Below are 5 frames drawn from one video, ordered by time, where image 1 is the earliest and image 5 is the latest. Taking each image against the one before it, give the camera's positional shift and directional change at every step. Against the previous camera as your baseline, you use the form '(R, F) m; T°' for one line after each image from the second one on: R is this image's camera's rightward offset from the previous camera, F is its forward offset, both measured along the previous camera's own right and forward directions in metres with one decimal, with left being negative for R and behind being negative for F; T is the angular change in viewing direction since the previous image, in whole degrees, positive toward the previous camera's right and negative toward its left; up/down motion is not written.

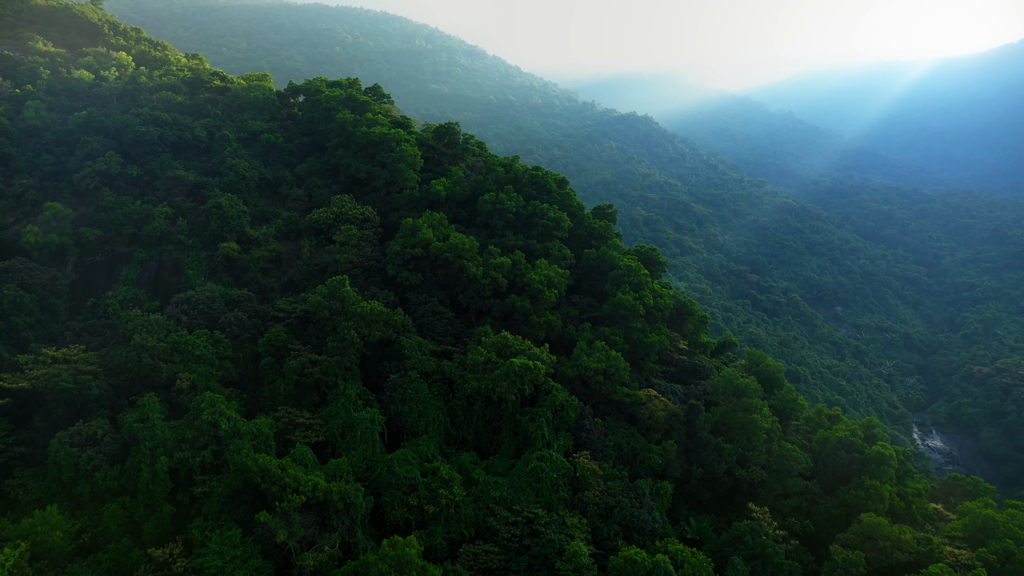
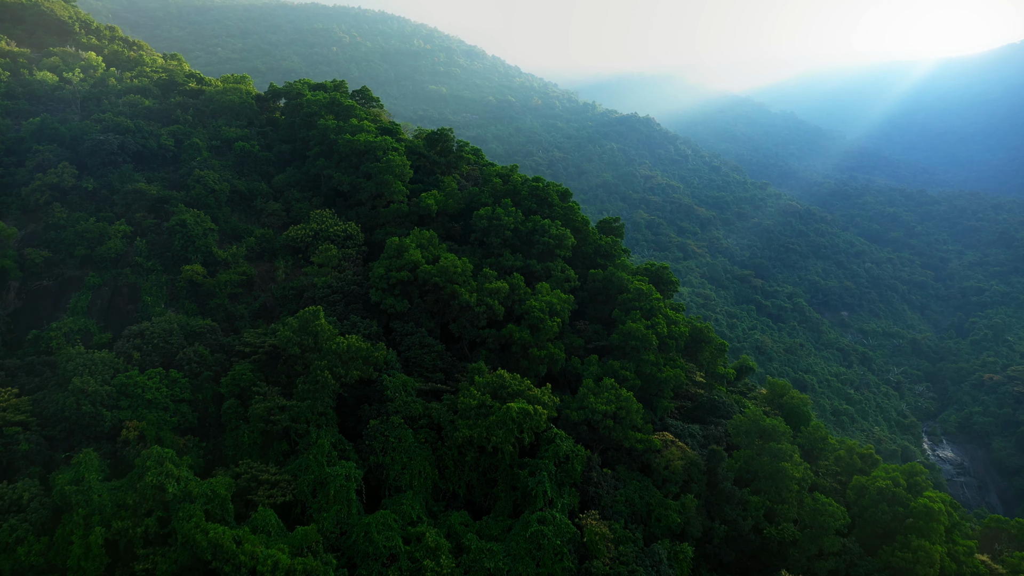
(+0.1, +2.3) m; 0°
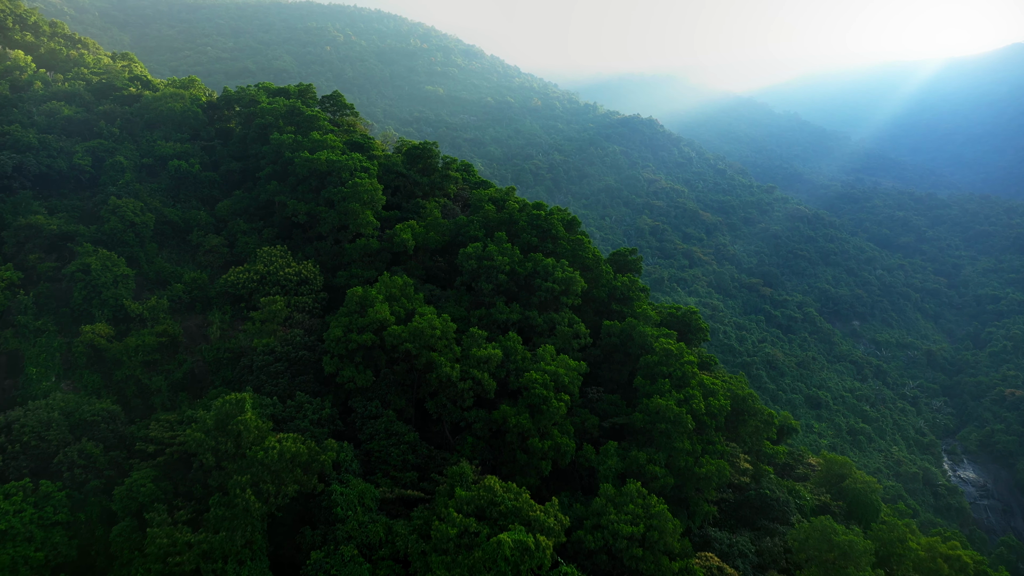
(+0.1, +4.4) m; 0°
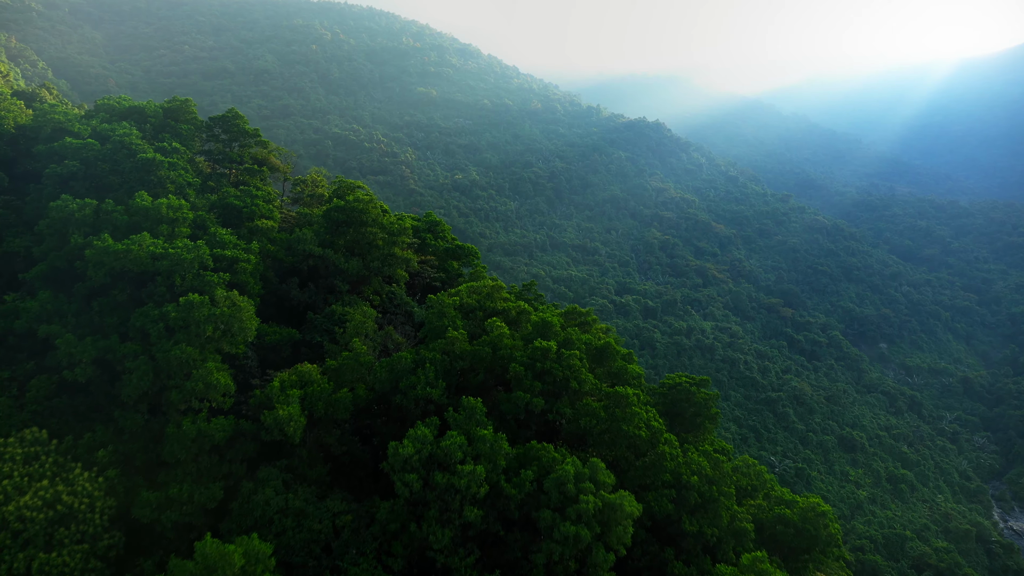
(+0.2, +9.1) m; 0°
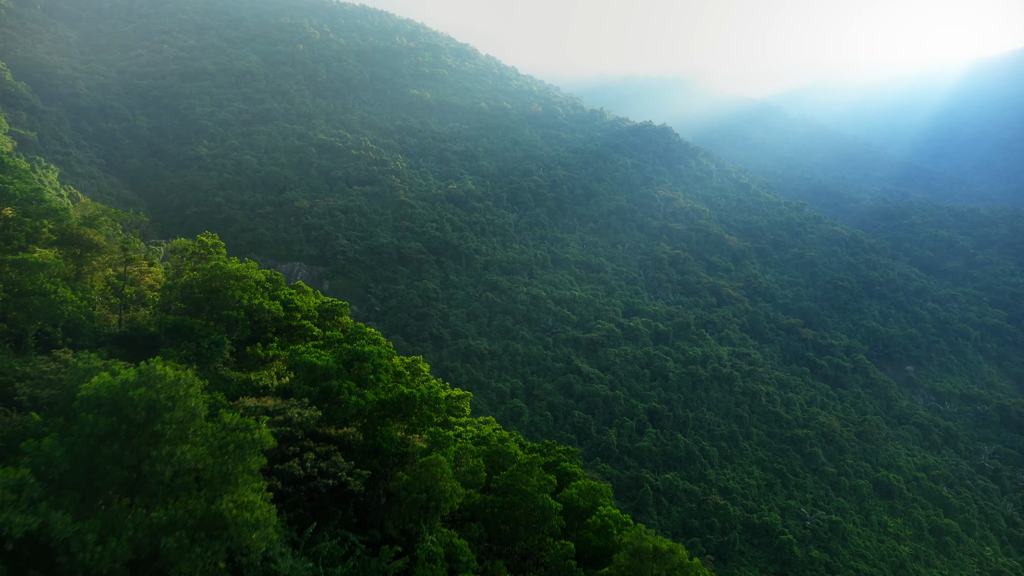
(+0.2, +7.6) m; 0°
